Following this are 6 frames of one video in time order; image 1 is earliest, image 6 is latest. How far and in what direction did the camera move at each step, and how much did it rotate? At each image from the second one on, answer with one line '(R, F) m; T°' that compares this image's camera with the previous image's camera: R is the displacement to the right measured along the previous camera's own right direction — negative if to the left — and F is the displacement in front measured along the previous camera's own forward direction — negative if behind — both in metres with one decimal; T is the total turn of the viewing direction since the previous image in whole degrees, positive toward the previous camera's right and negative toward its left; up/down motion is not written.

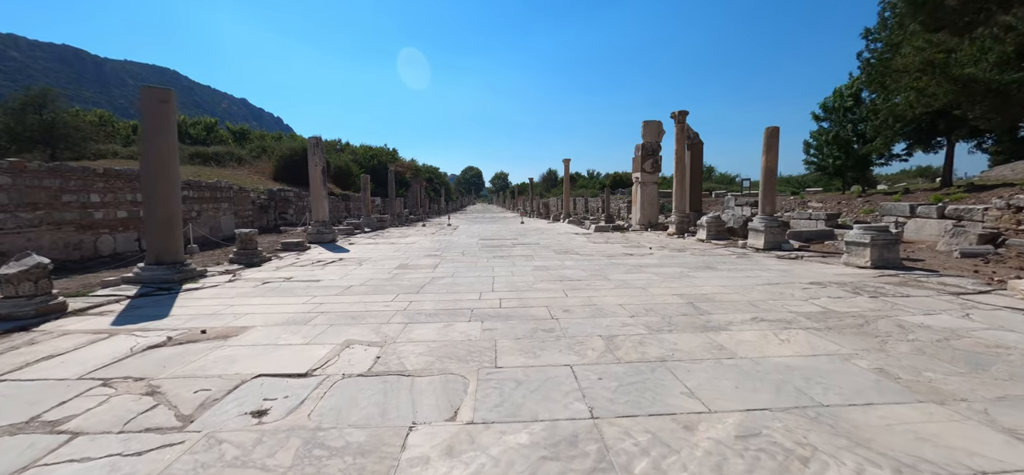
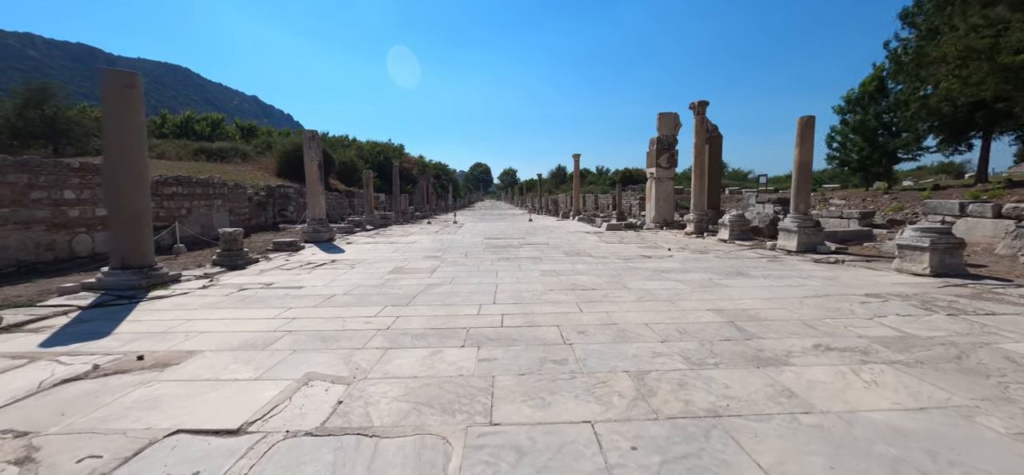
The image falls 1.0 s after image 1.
(0.0, +0.7) m; -1°
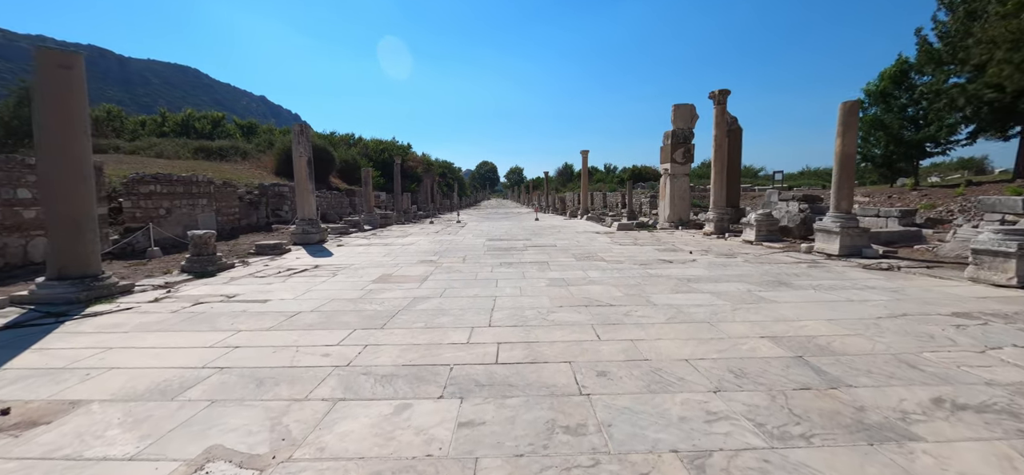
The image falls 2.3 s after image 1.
(+0.1, +0.9) m; -1°
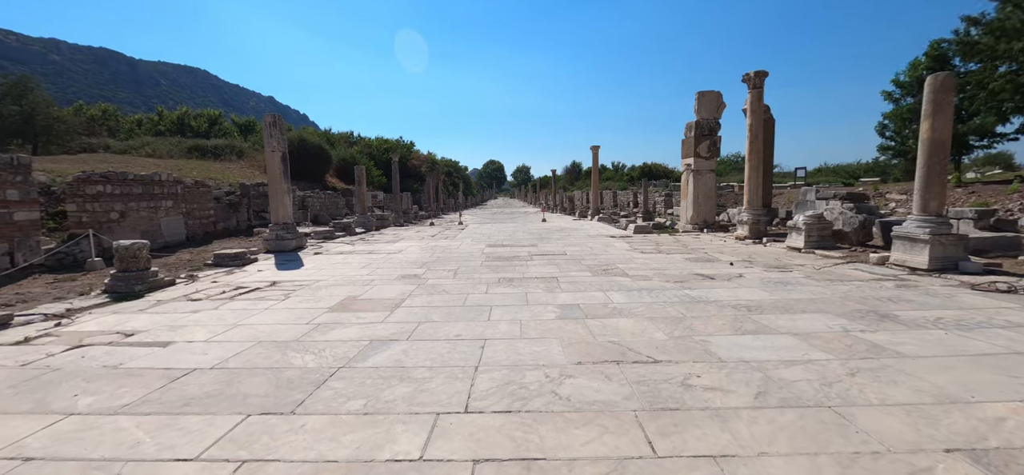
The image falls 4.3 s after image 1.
(+0.1, +1.4) m; -1°
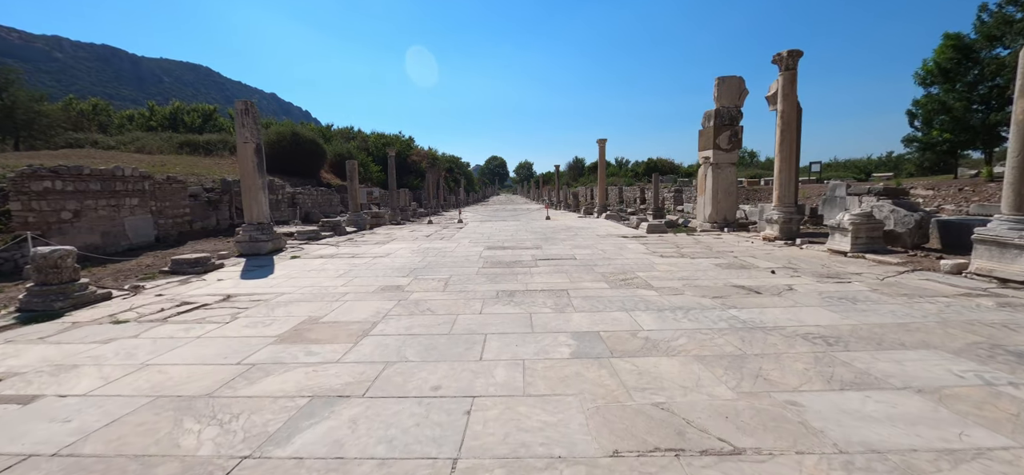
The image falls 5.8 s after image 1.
(0.0, +1.0) m; 0°
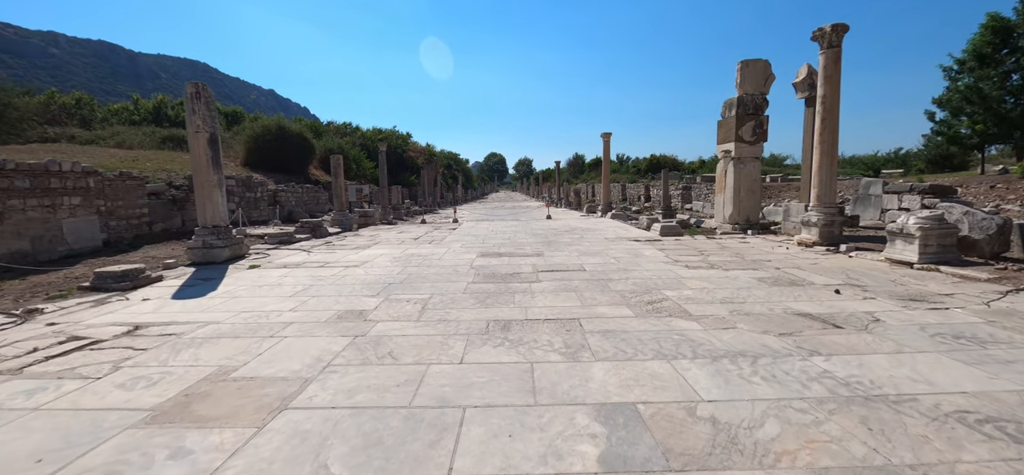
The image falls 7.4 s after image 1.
(0.0, +1.1) m; 0°
